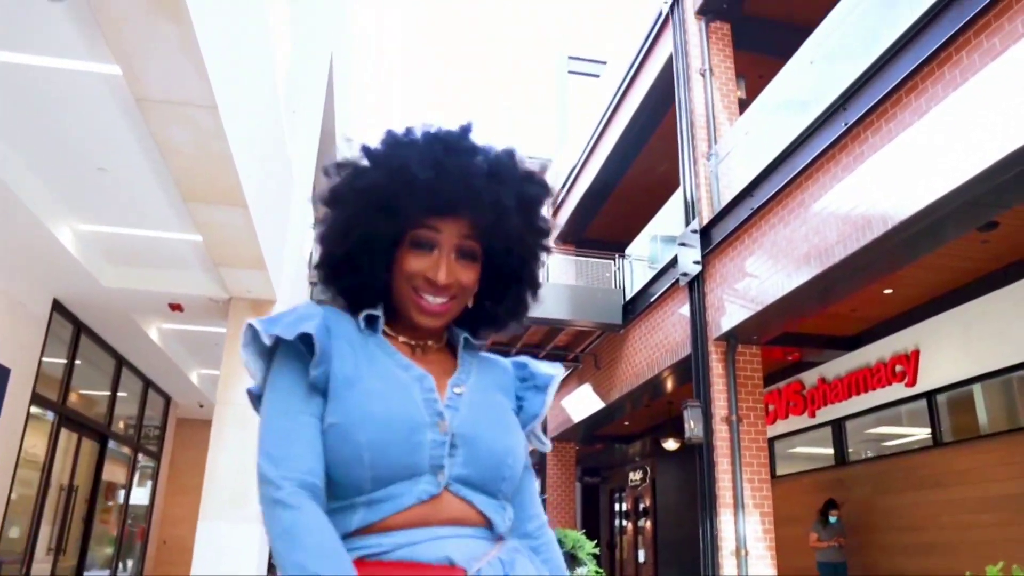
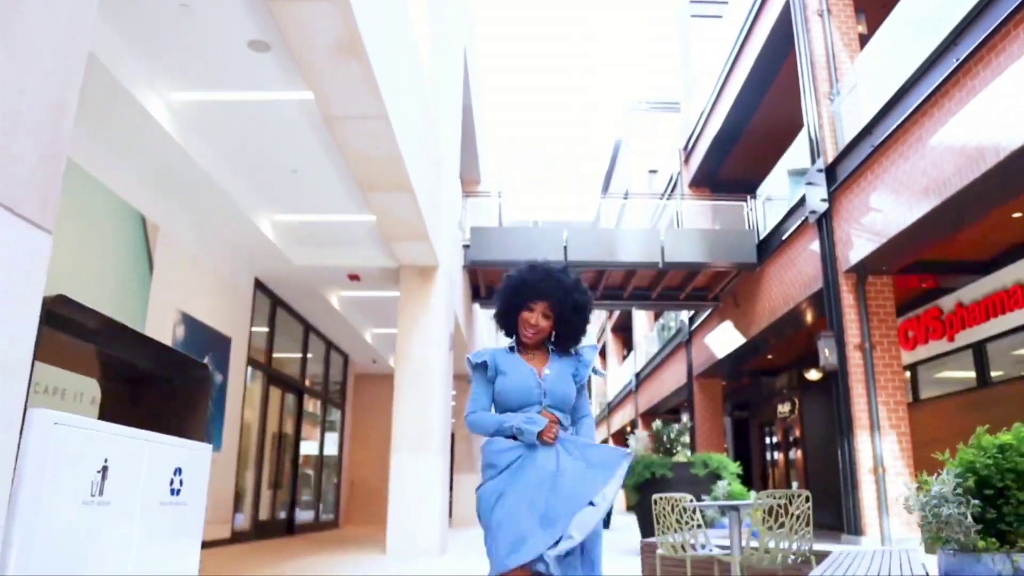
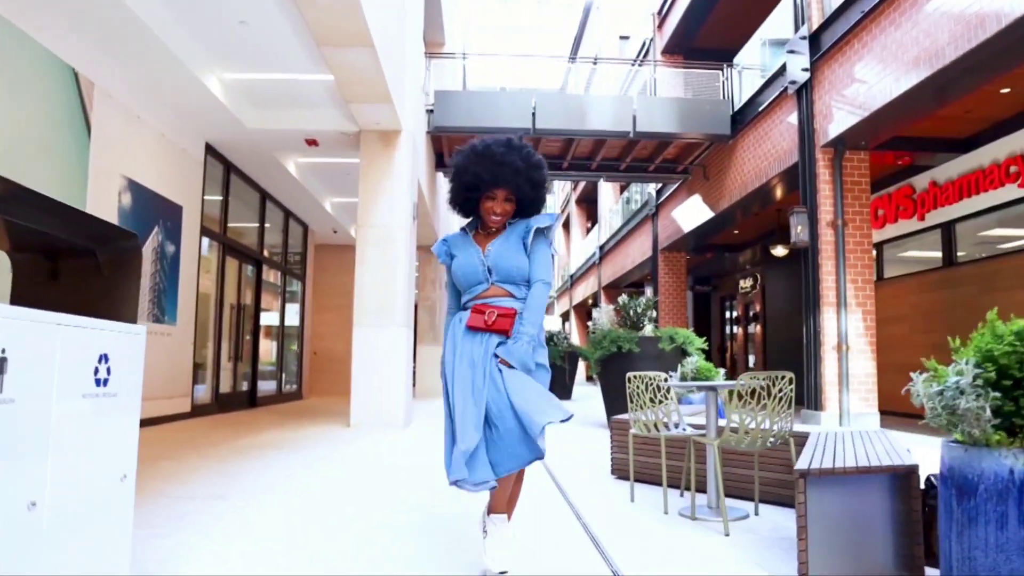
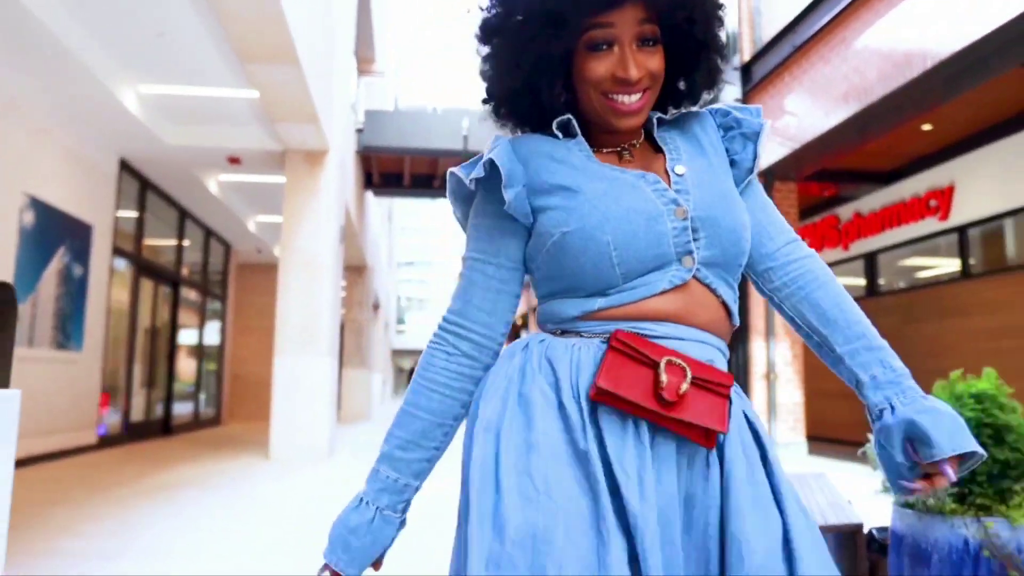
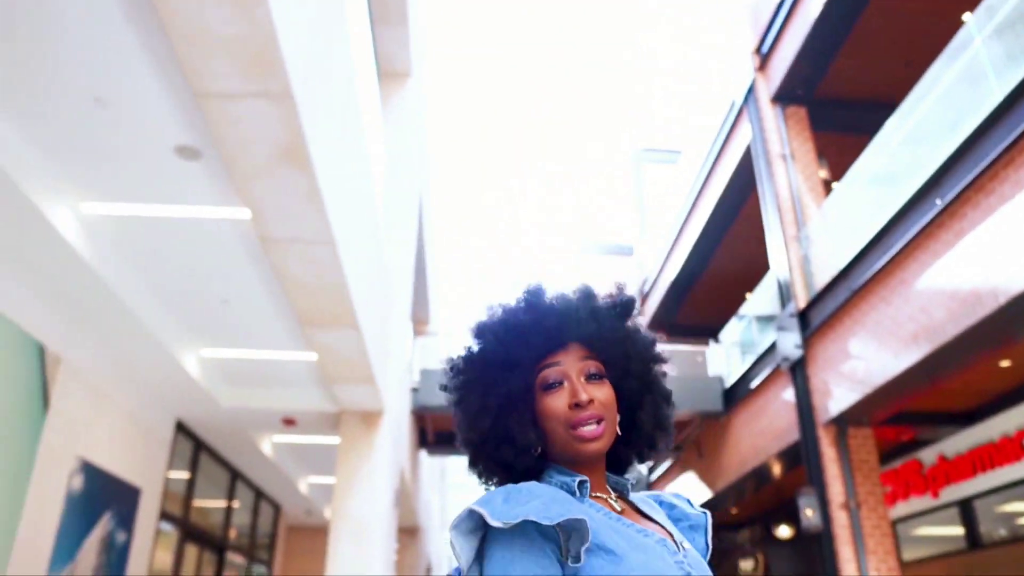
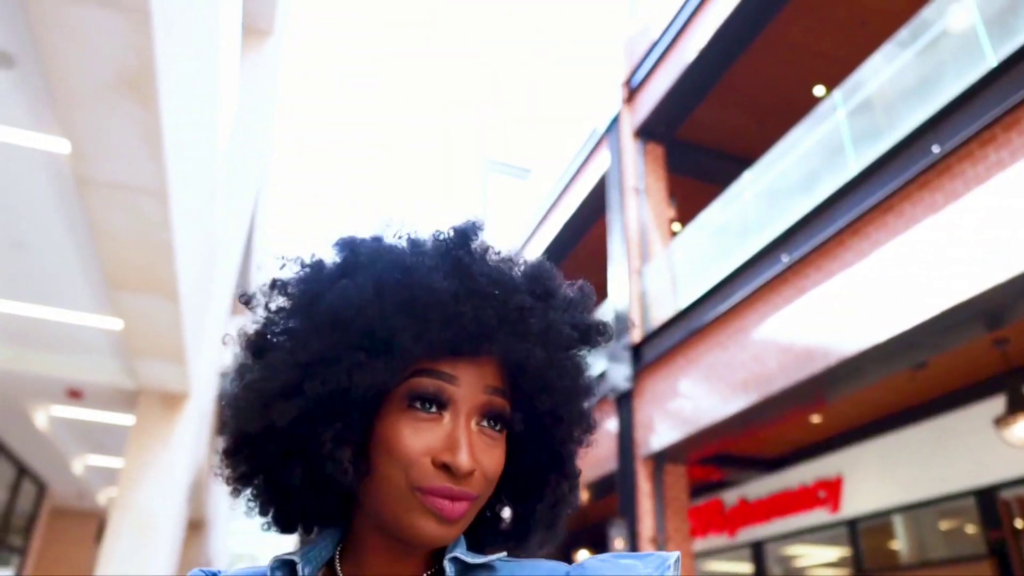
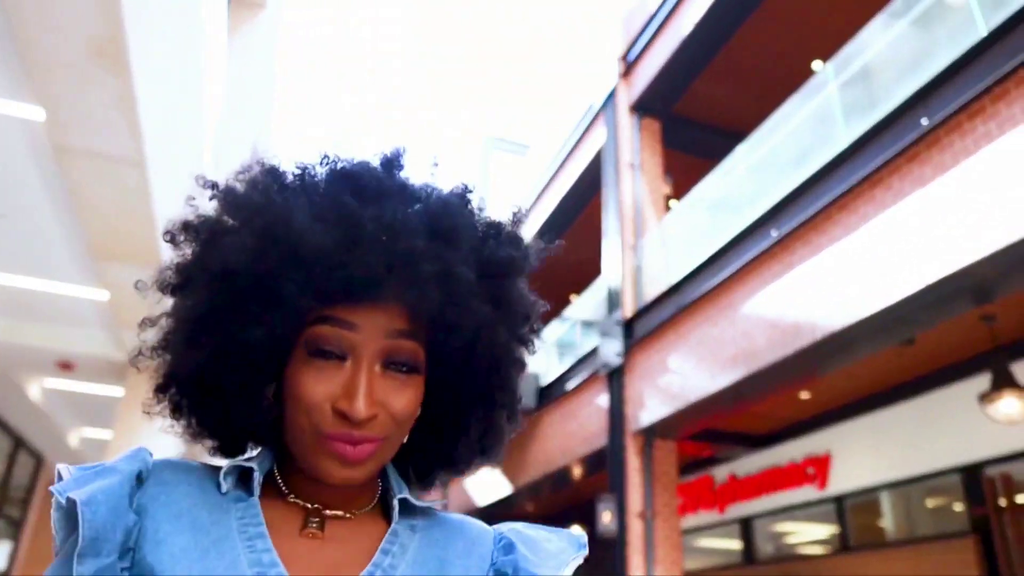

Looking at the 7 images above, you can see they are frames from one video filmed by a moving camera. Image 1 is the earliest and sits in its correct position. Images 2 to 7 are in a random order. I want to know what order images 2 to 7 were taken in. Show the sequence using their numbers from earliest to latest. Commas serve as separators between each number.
7, 6, 5, 2, 3, 4
